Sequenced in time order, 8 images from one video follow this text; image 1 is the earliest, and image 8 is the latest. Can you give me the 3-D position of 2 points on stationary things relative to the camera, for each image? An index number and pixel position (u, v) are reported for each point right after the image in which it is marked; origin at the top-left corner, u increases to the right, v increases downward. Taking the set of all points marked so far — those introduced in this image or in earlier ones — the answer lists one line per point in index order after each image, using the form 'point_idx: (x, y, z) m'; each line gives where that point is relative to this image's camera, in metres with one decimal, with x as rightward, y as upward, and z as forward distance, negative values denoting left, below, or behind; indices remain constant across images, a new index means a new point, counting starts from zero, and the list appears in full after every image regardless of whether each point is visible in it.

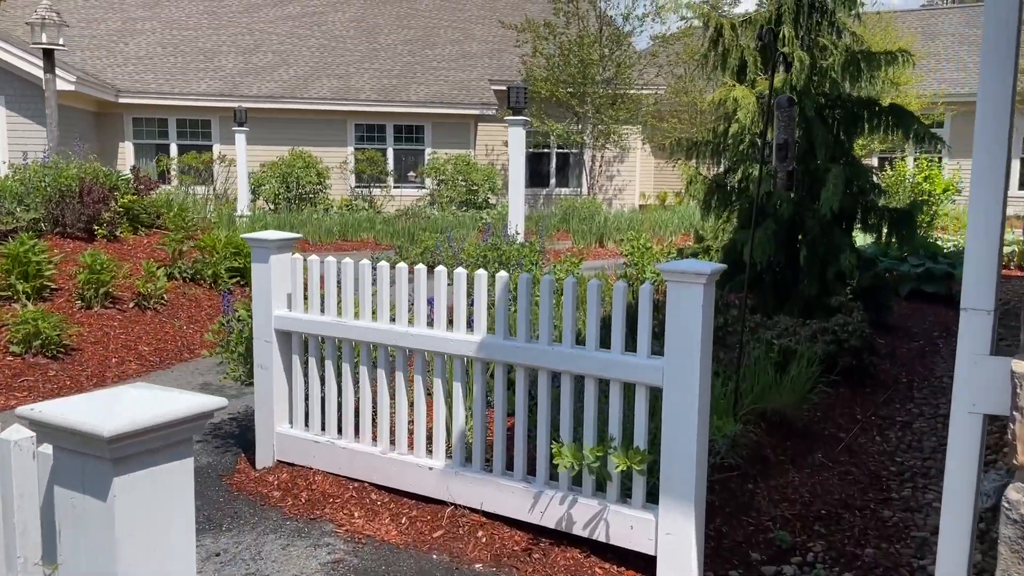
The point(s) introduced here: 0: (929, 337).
0: (+3.3, -0.4, +6.6) m
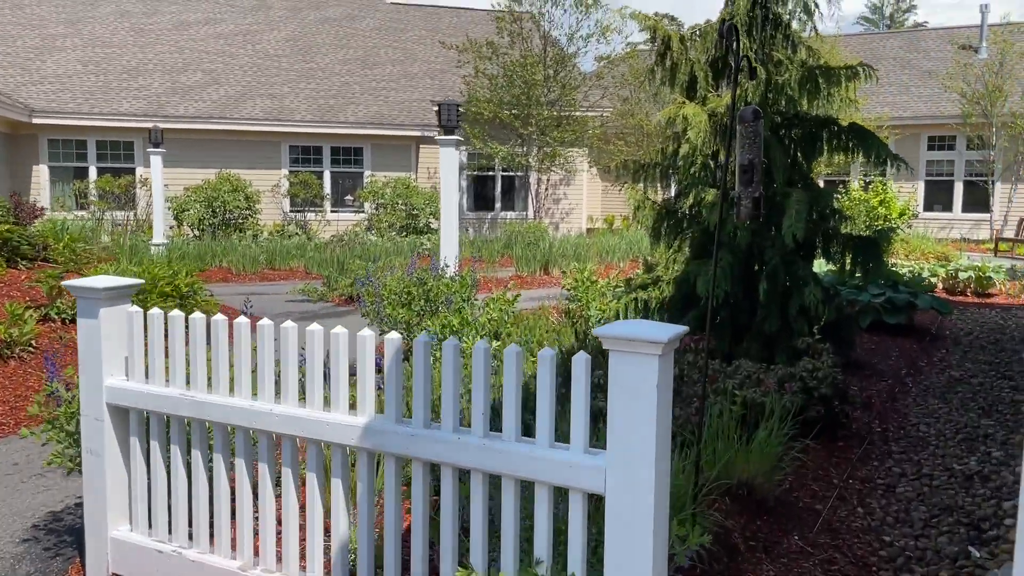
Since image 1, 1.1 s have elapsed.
0: (+2.8, -0.6, +6.1) m
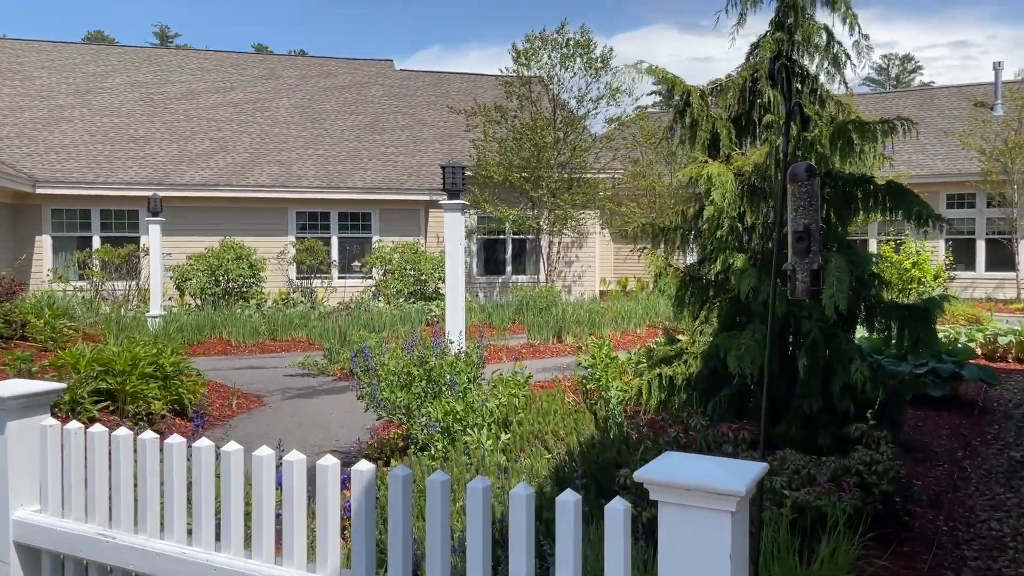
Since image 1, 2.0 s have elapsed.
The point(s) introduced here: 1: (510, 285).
0: (+2.9, -1.1, +5.5) m
1: (-0.1, +0.1, +19.0) m
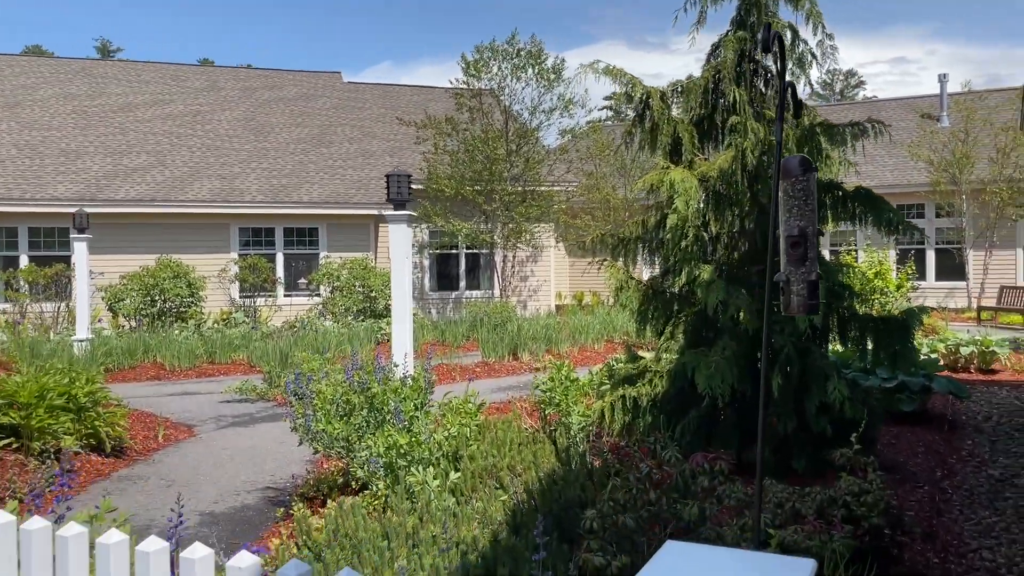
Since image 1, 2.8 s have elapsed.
0: (+2.6, -1.2, +5.2) m
1: (-1.1, -0.3, +18.5) m
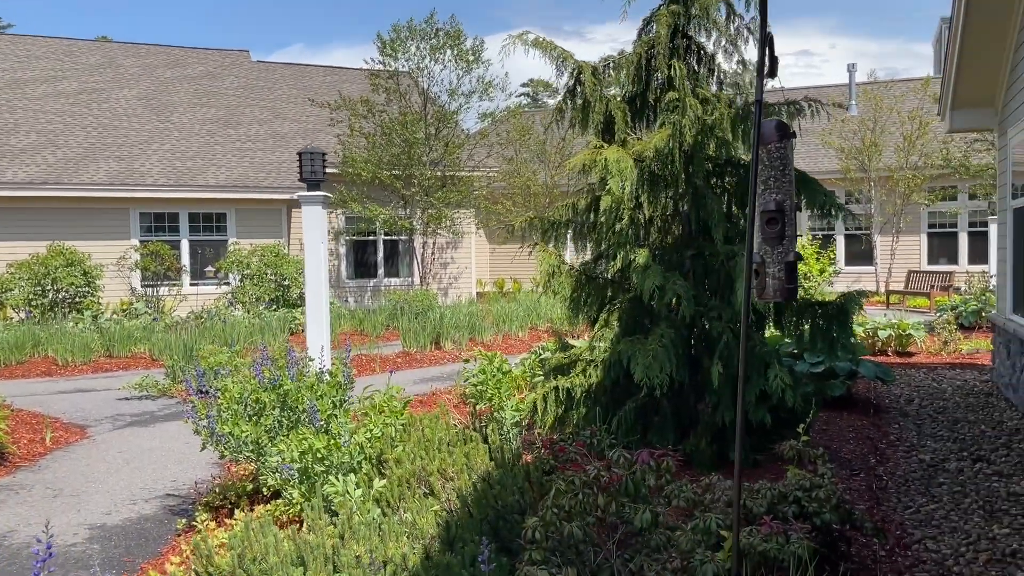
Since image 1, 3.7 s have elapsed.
0: (+2.1, -1.1, +5.1) m
1: (-2.8, 0.0, +18.0) m
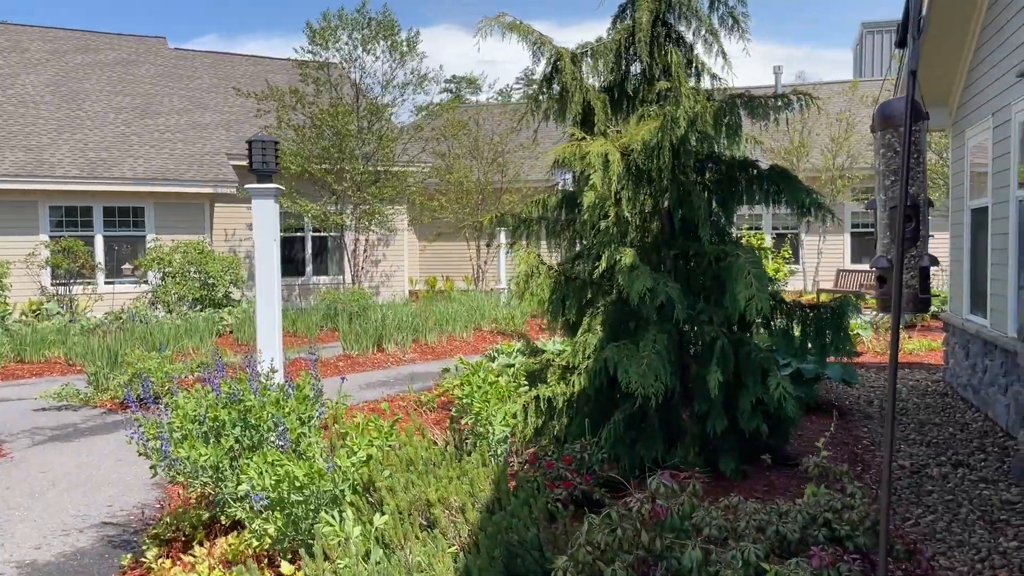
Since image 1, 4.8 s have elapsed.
0: (+2.0, -1.1, +4.9) m
1: (-4.2, 0.0, +17.3) m
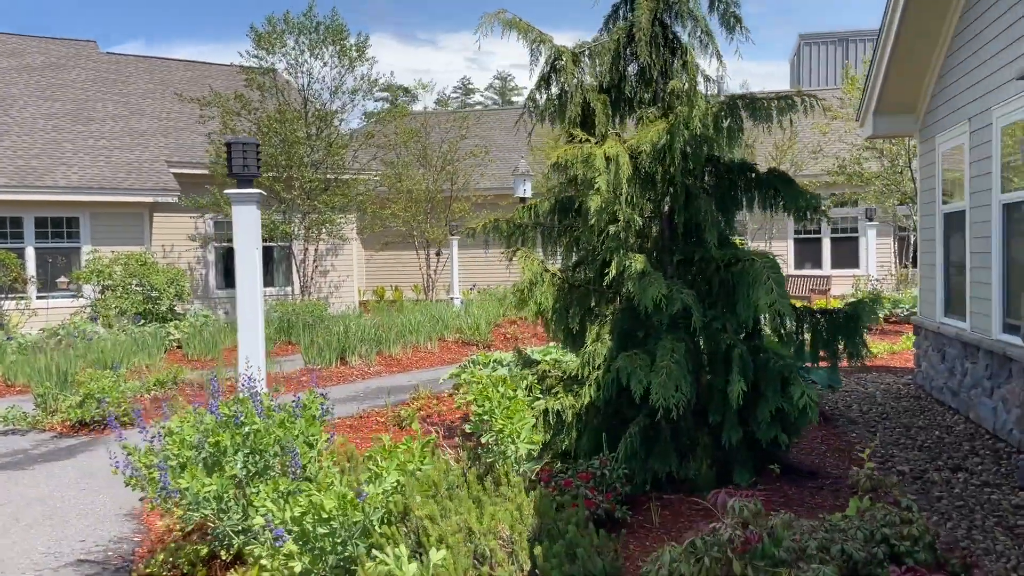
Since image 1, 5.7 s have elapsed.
0: (+2.0, -1.1, +4.8) m
1: (-5.1, -0.2, +16.7) m
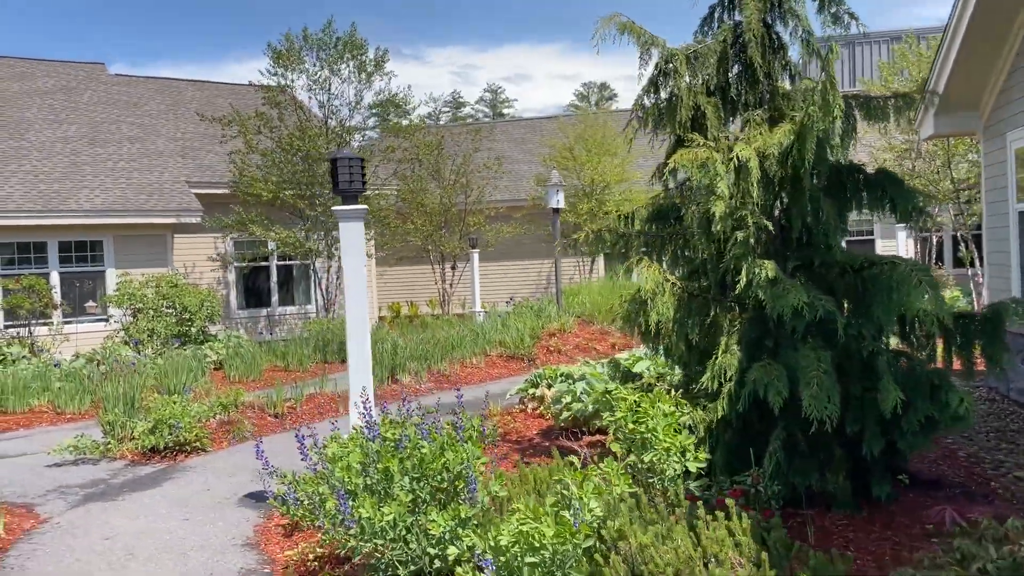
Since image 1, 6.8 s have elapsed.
0: (+2.7, -1.1, +4.7) m
1: (-4.6, -0.6, +16.6) m
